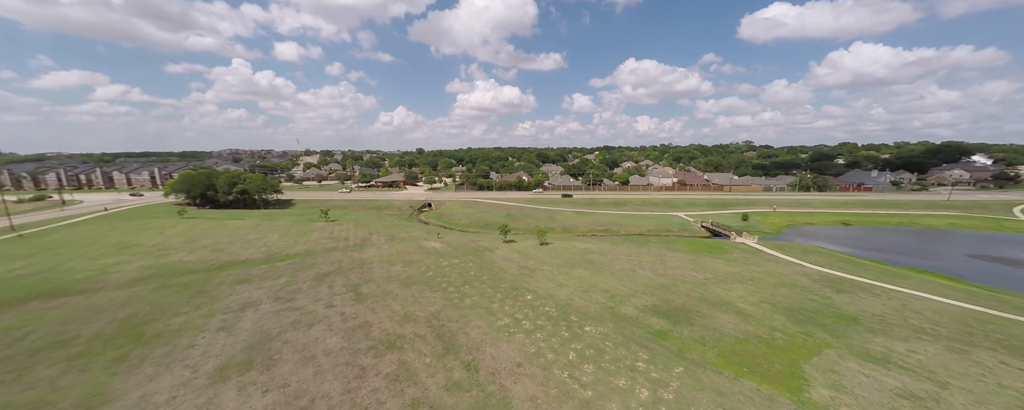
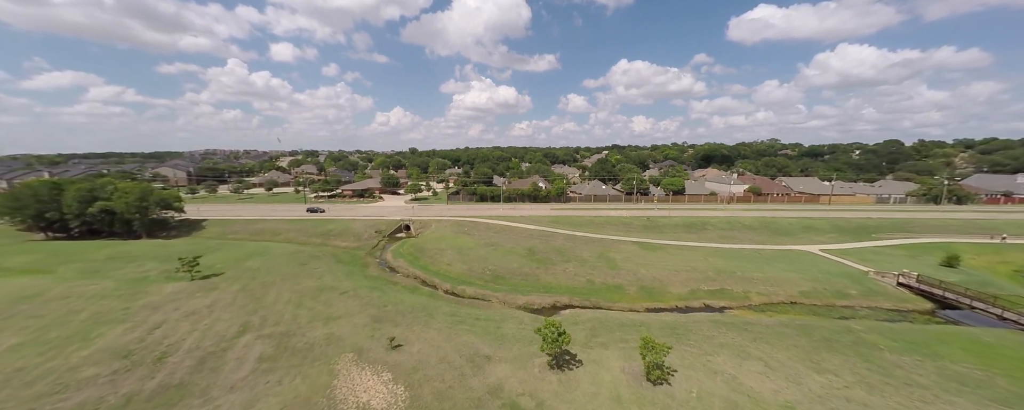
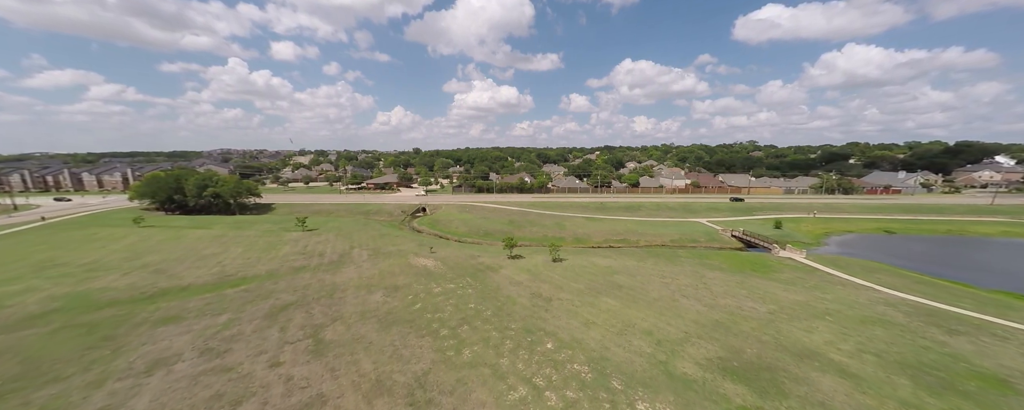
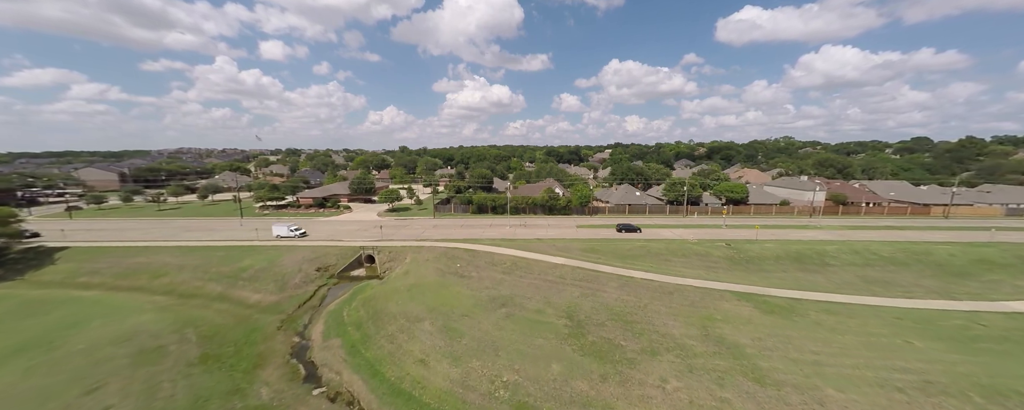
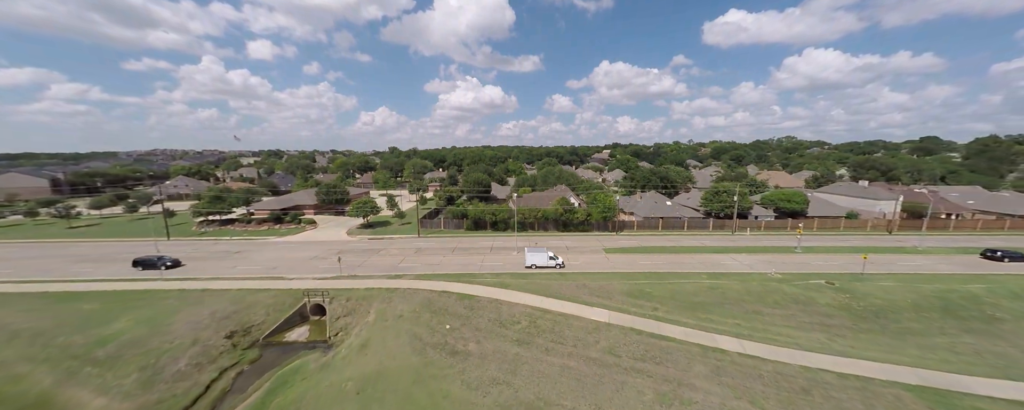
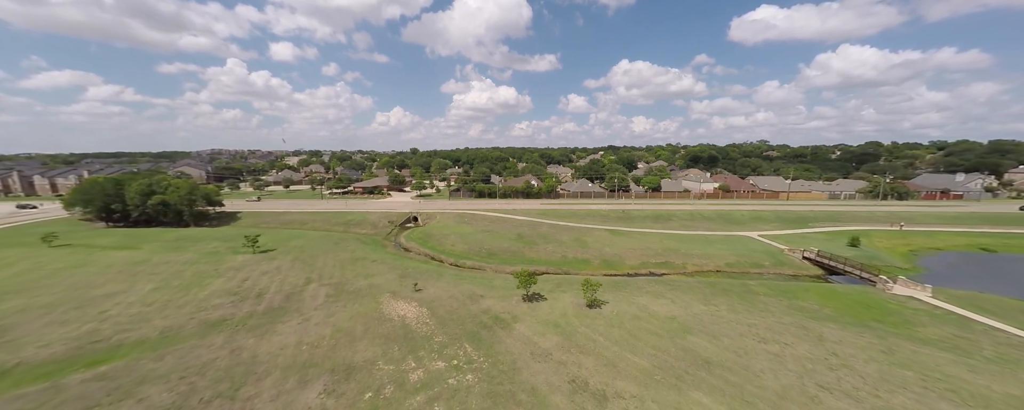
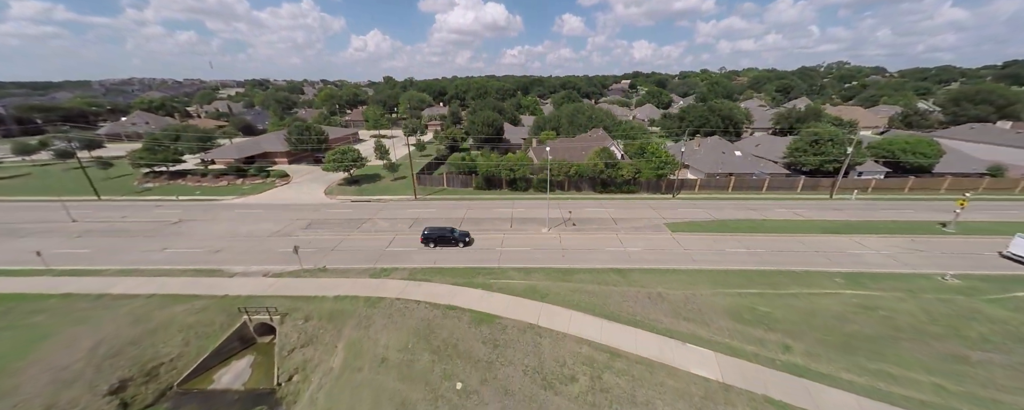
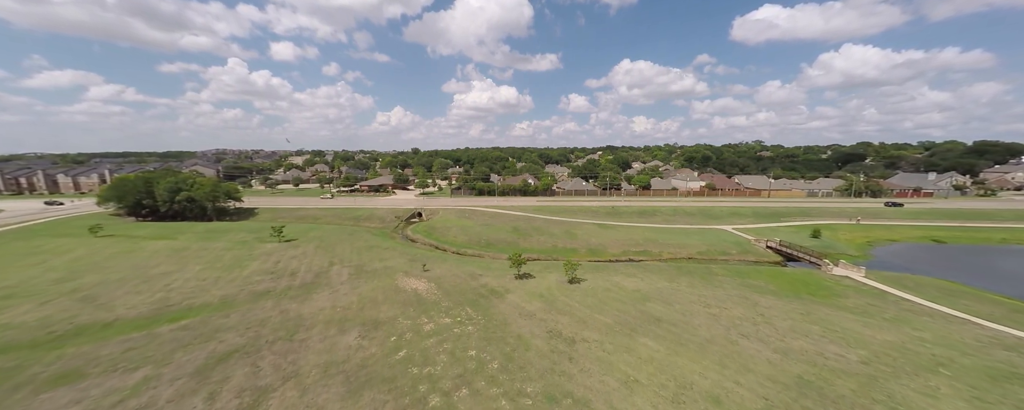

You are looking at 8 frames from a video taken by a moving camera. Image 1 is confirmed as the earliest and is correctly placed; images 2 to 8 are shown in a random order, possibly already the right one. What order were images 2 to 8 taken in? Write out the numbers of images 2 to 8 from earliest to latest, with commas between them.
3, 8, 6, 2, 4, 5, 7
